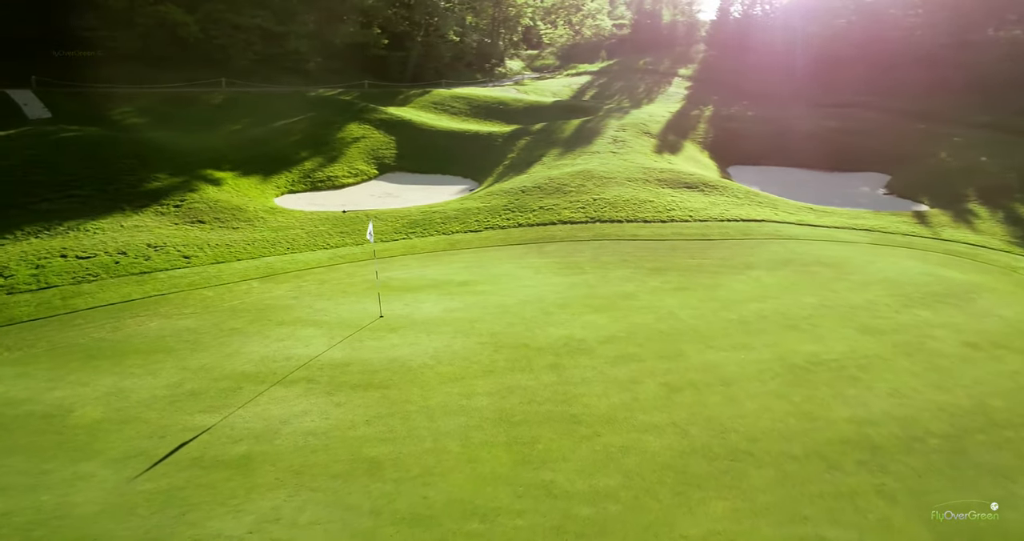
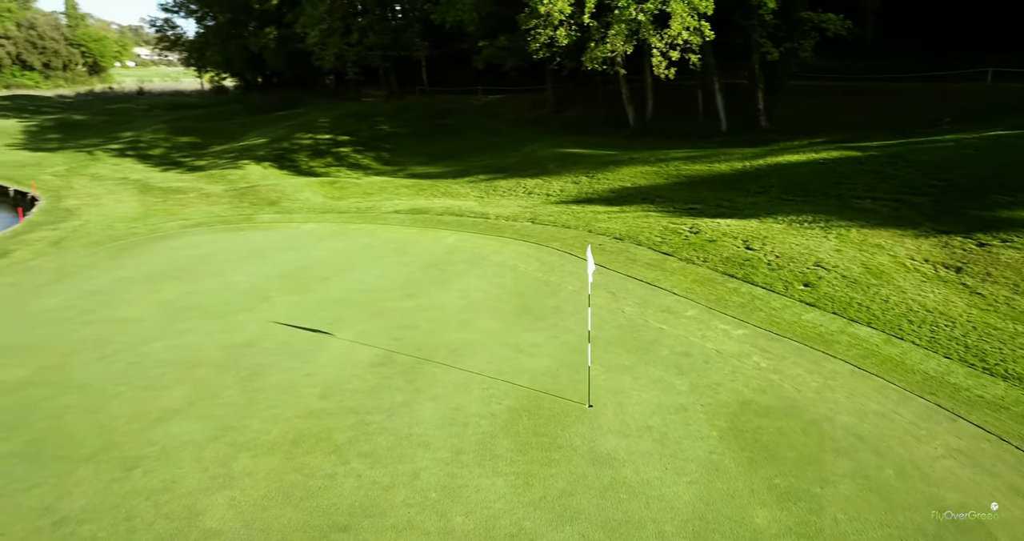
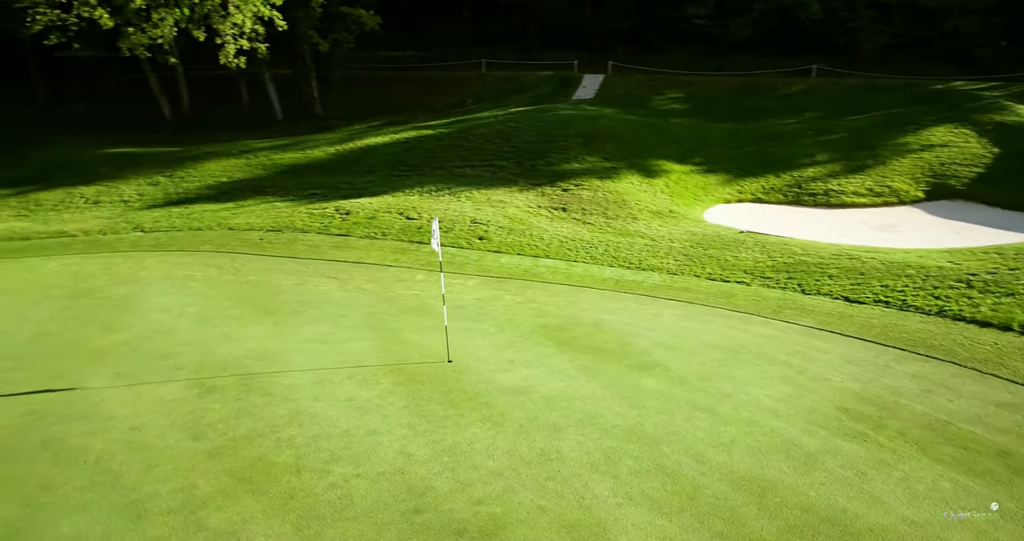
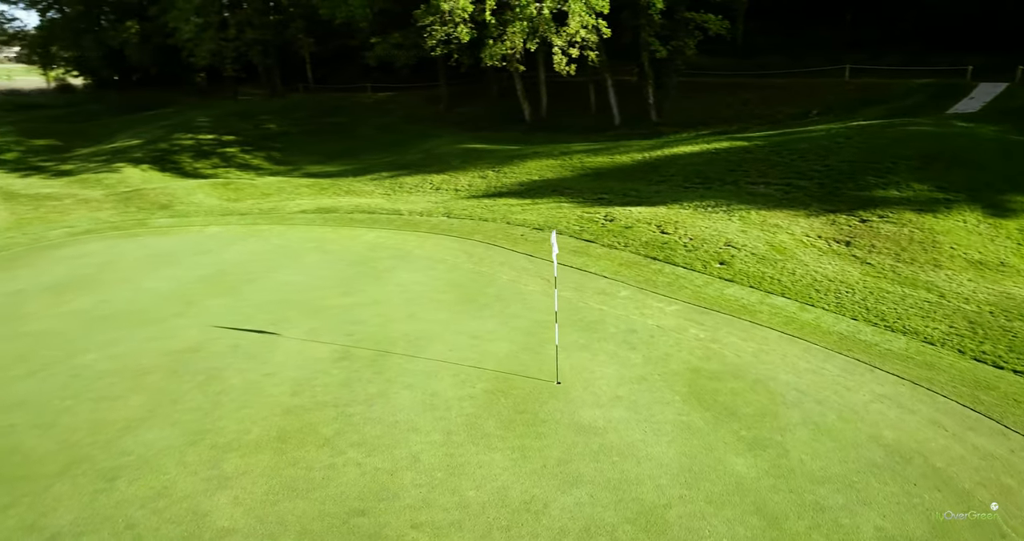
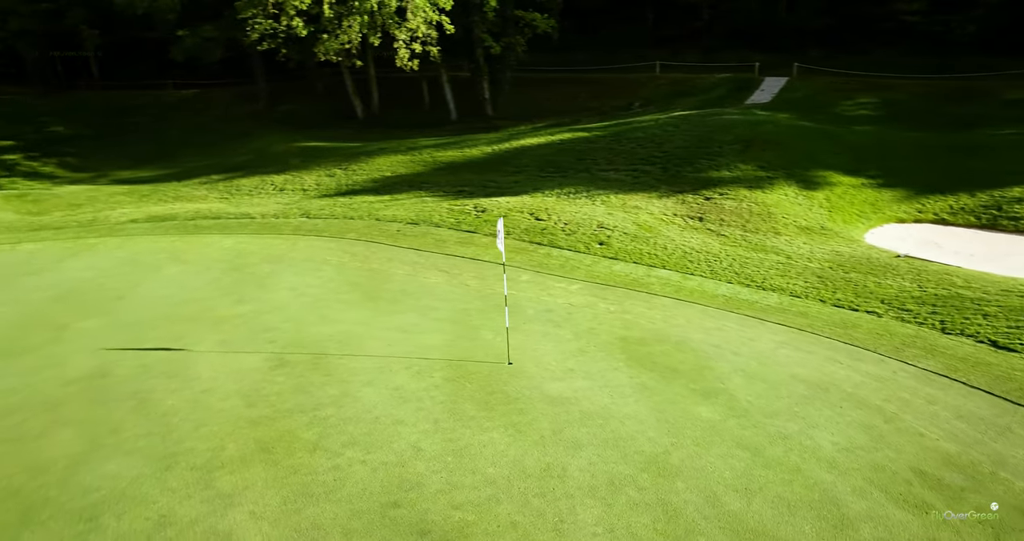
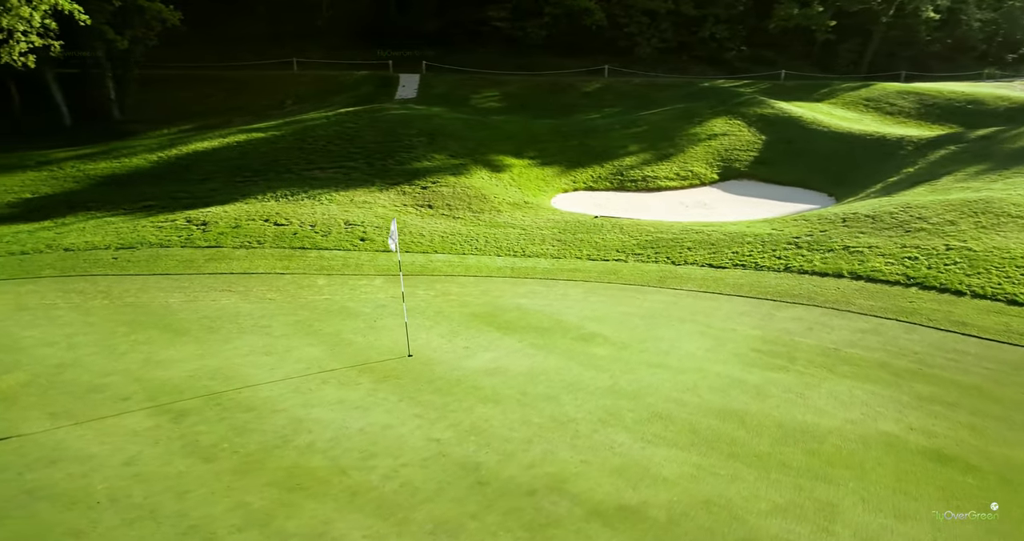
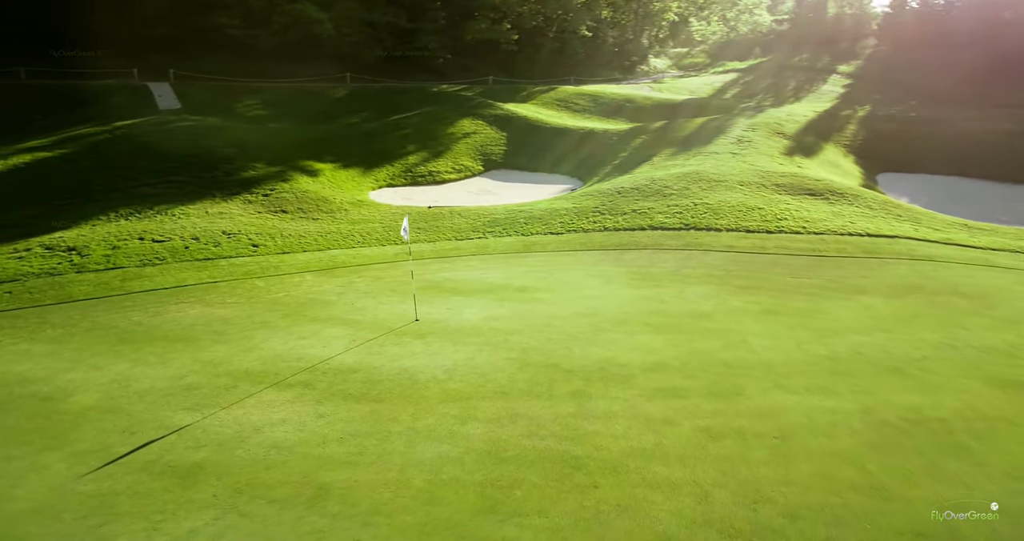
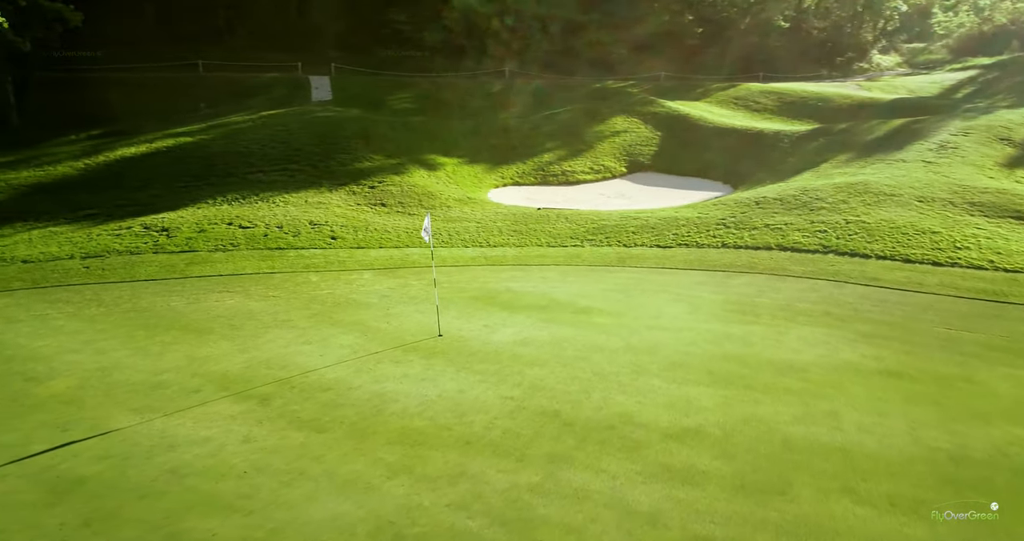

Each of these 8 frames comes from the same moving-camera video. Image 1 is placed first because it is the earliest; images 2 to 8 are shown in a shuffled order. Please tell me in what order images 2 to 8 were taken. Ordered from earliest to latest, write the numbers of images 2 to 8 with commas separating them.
7, 8, 6, 3, 5, 4, 2
